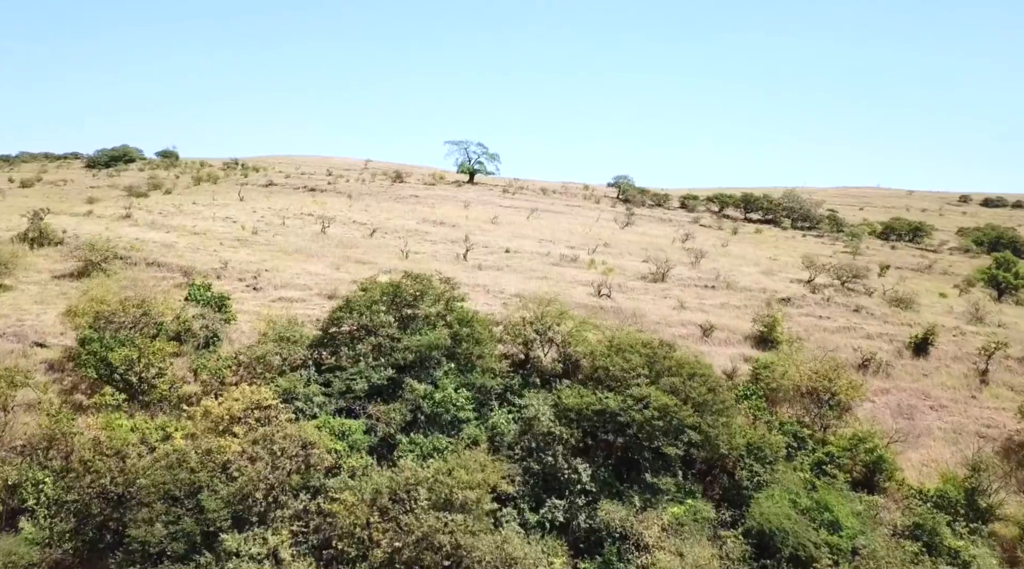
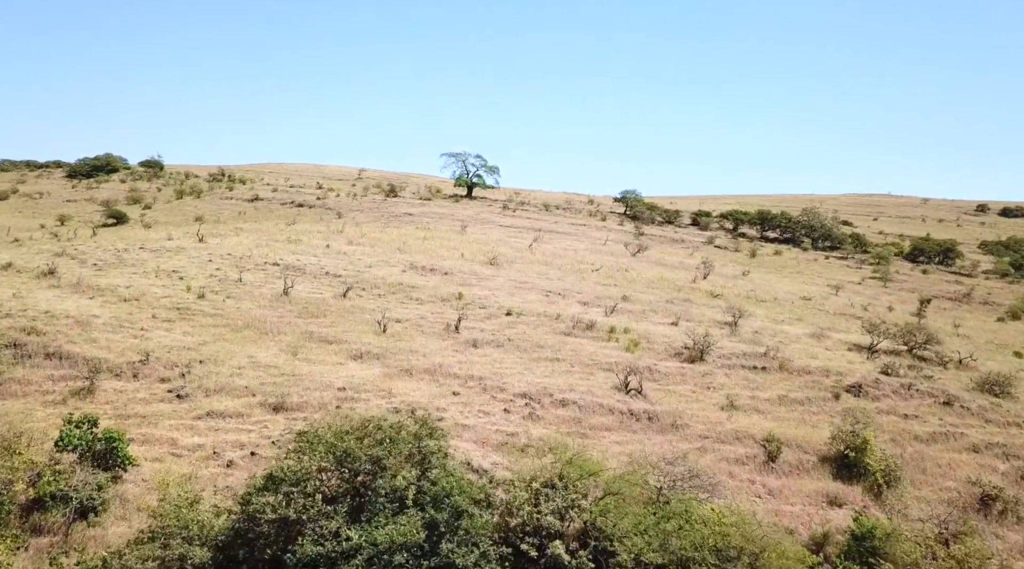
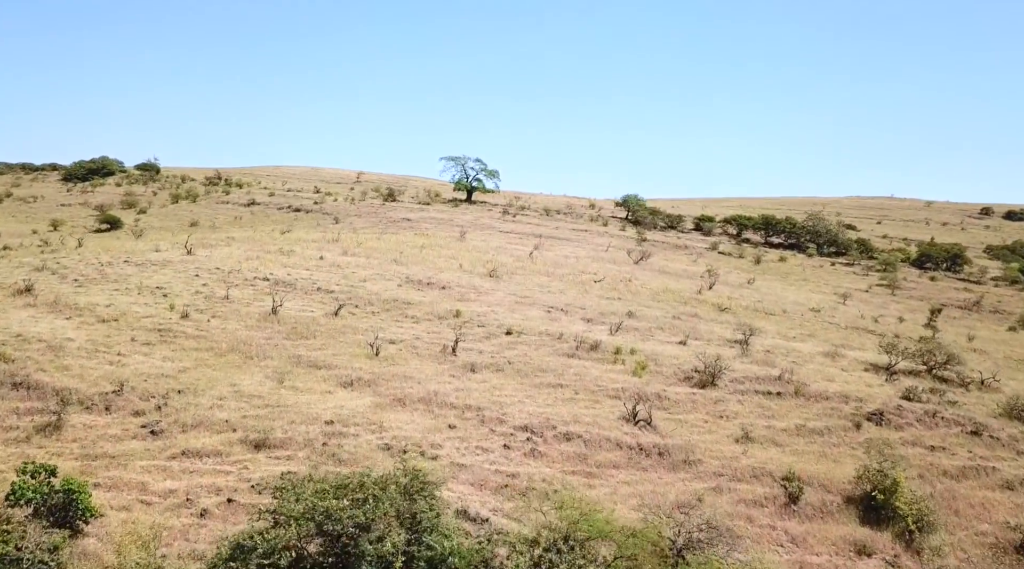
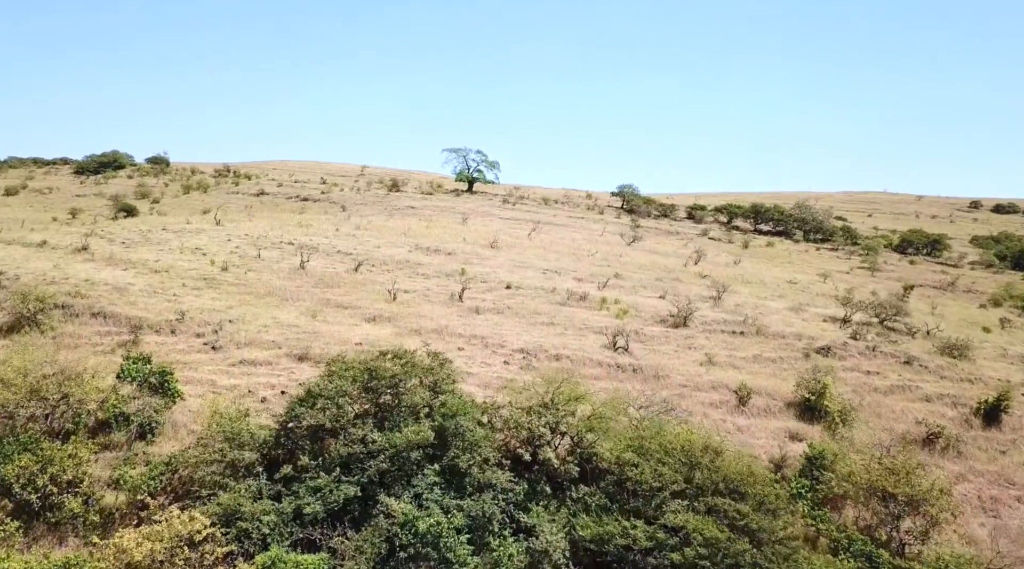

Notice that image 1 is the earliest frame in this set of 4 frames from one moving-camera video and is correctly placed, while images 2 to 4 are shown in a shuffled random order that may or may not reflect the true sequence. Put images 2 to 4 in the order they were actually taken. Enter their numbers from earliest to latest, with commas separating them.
4, 2, 3
